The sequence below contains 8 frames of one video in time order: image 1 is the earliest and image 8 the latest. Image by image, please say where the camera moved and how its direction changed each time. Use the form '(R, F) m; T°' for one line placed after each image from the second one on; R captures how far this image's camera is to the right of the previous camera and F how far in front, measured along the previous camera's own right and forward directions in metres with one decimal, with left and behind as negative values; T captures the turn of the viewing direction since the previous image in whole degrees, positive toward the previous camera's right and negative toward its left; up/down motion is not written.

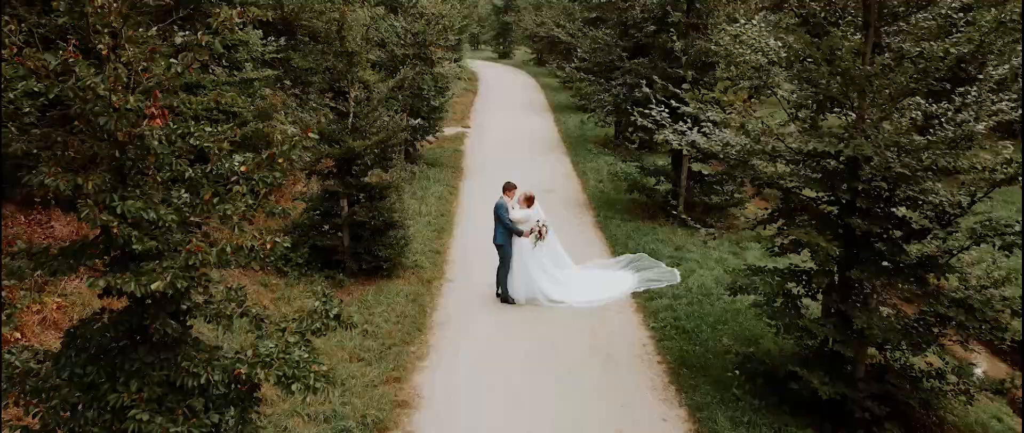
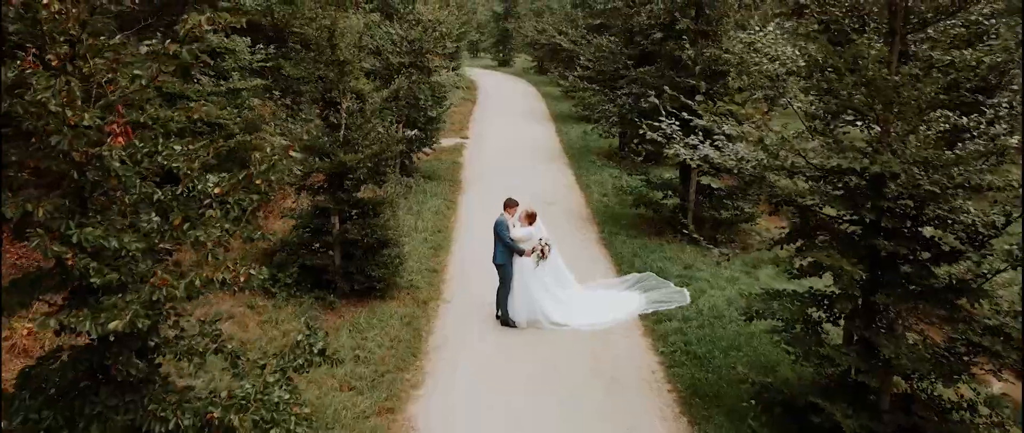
(0.0, +0.6) m; 0°
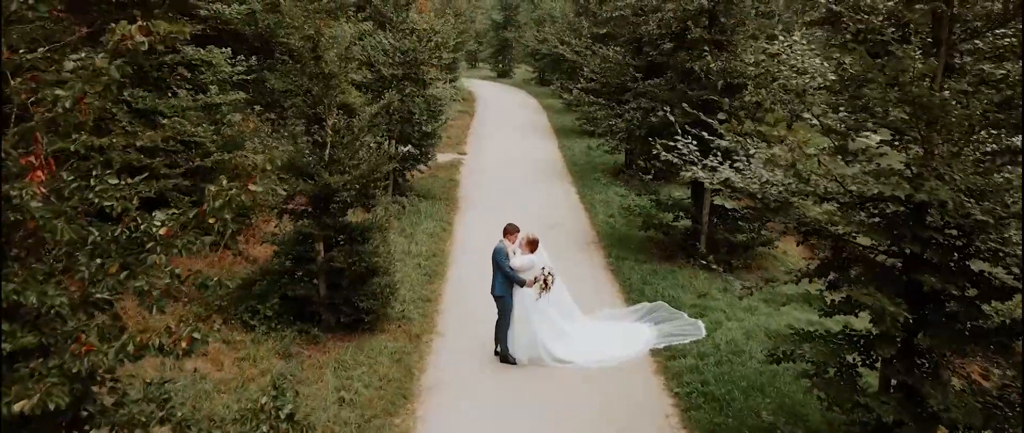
(0.0, +0.8) m; 0°
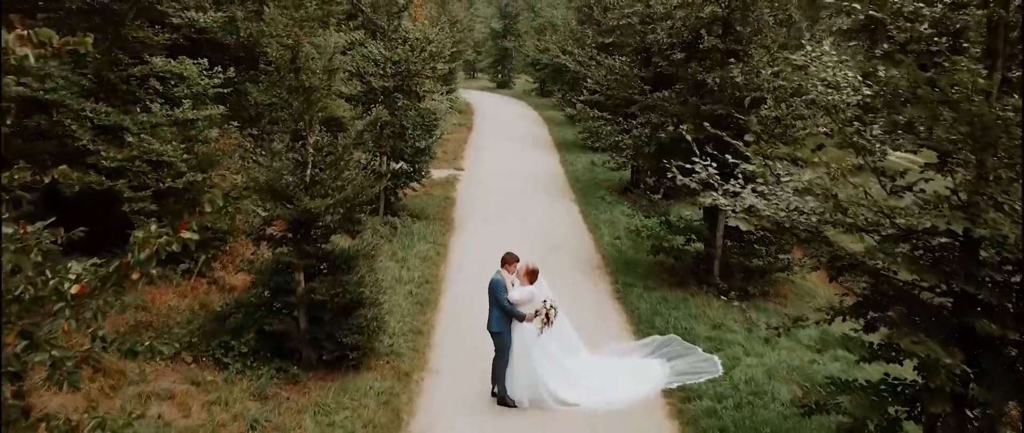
(0.0, +0.9) m; 0°
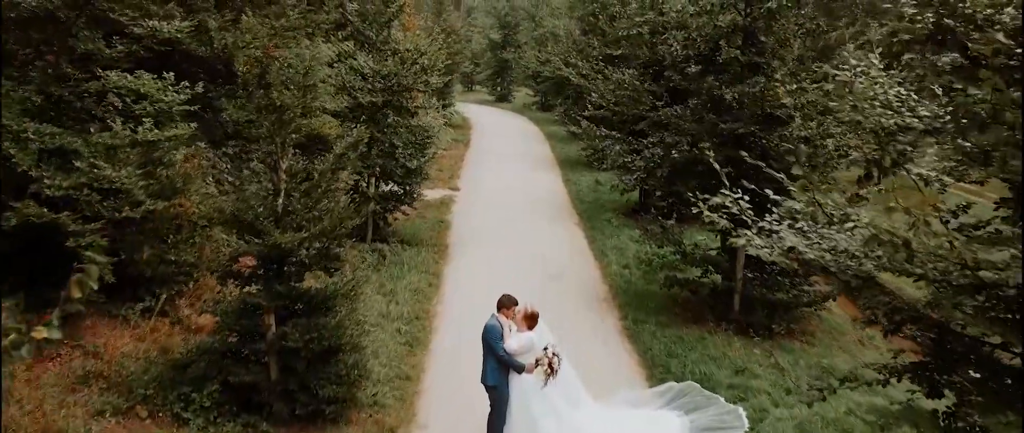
(0.0, +1.0) m; 0°
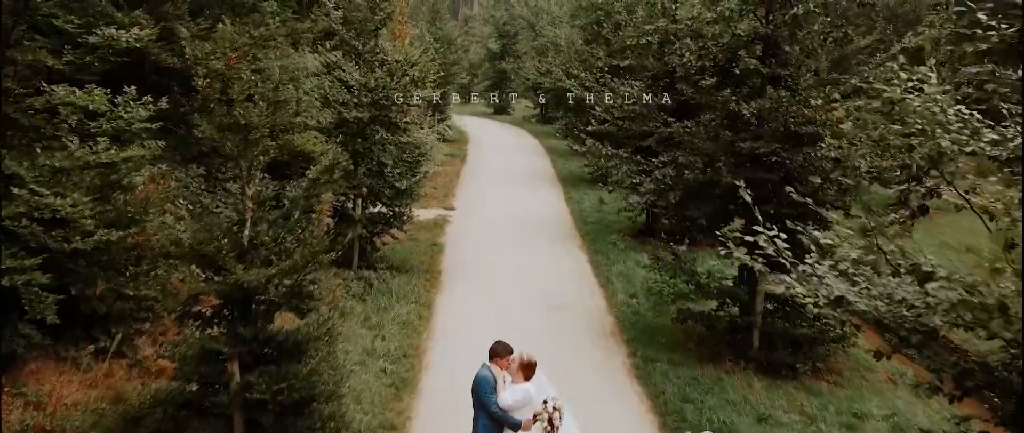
(0.0, +0.9) m; 0°
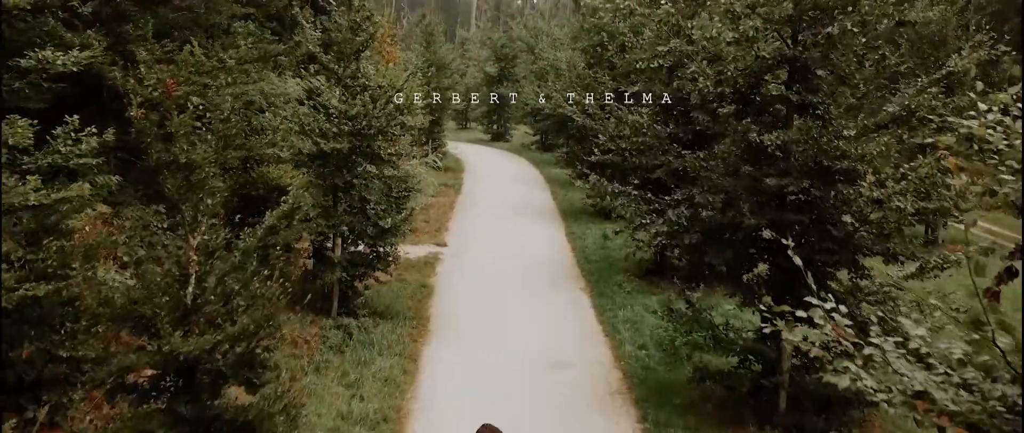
(+0.1, +1.1) m; 0°
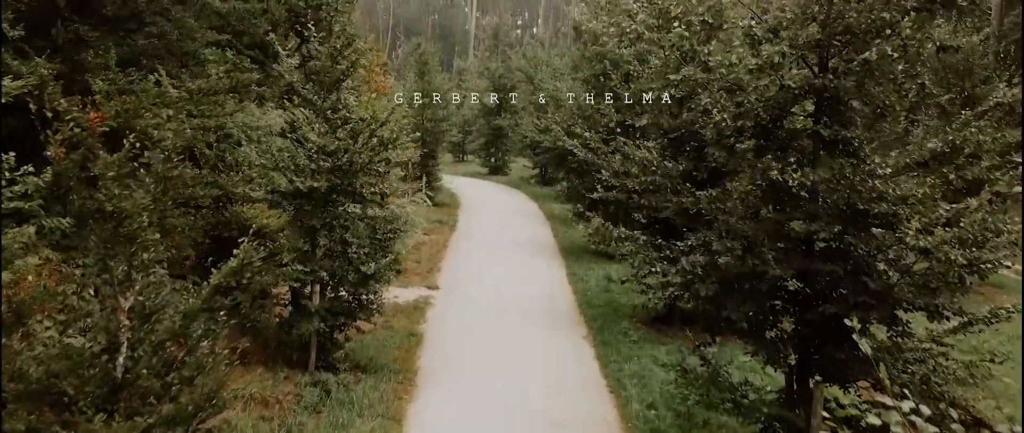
(+0.1, +0.9) m; 0°
